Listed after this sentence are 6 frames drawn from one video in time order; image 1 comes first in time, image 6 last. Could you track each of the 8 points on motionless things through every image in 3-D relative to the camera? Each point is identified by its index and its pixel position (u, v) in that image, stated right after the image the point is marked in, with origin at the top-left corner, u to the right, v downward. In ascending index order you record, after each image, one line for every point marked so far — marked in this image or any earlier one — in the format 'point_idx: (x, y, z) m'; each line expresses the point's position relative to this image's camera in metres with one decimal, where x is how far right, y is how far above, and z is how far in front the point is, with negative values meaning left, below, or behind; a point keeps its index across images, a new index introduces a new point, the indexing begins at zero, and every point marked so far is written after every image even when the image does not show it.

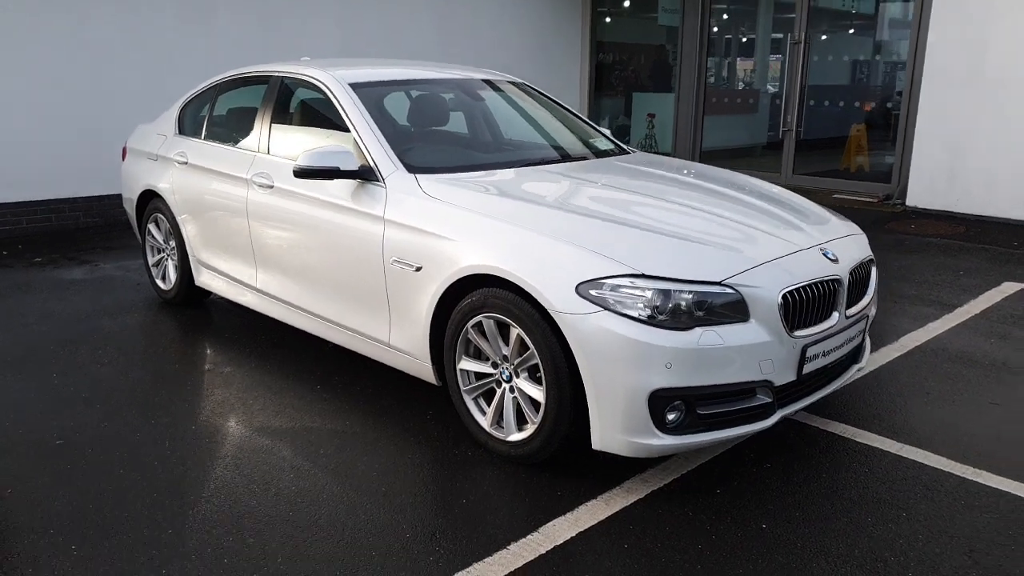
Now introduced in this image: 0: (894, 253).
0: (+3.6, +0.3, +7.3) m
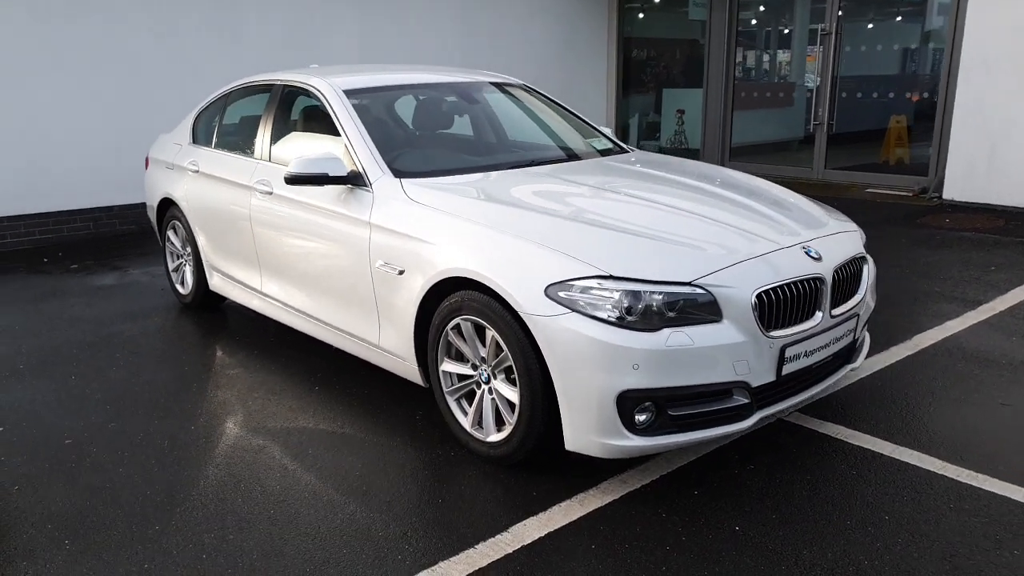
0: (+3.8, +0.4, +7.1) m
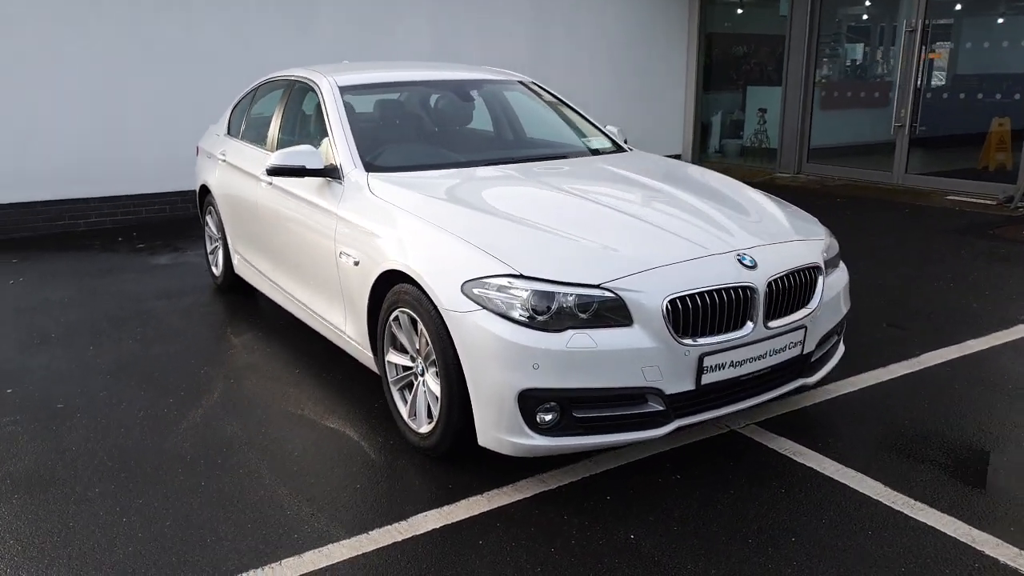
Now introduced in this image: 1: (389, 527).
0: (+4.0, +0.2, +6.6) m
1: (-0.4, -0.9, +2.8) m
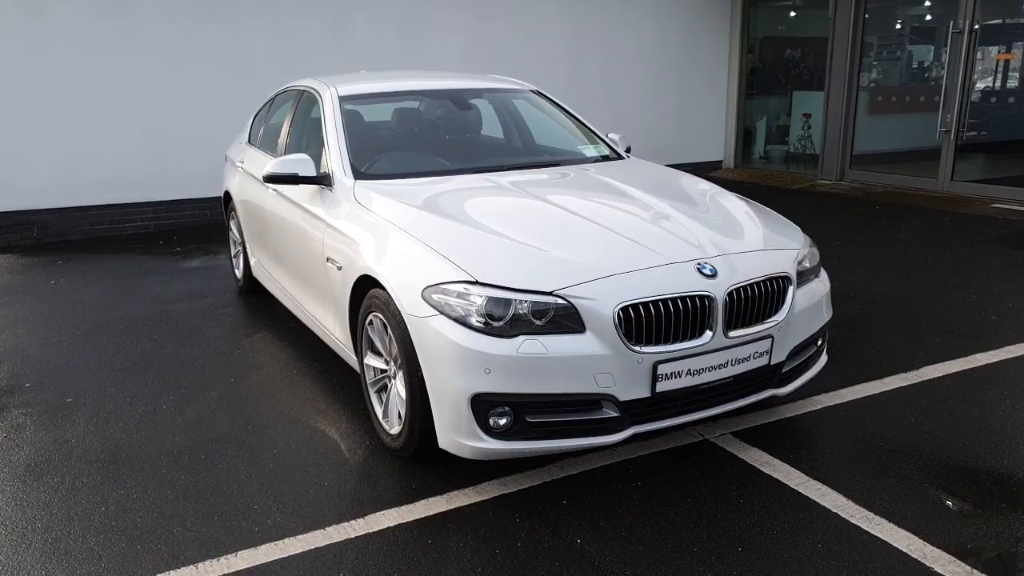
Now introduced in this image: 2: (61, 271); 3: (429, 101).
0: (+4.1, +0.1, +6.4) m
1: (-0.6, -0.9, +2.9) m
2: (-4.3, +0.2, +7.4) m
3: (-0.5, +1.2, +4.8) m
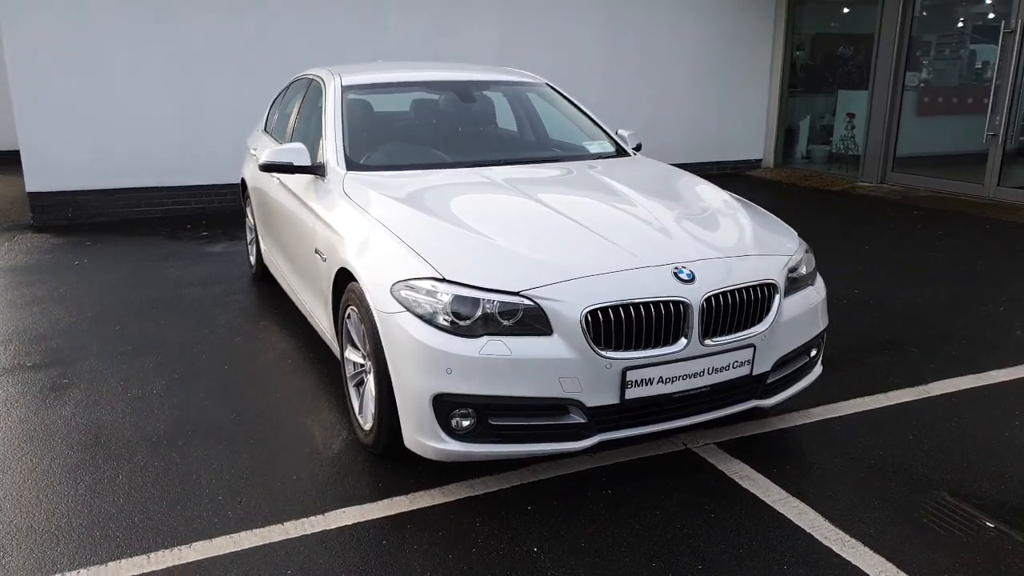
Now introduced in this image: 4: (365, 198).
0: (+4.2, 0.0, +6.1) m
1: (-0.7, -0.8, +2.8) m
2: (-4.1, +0.3, +7.6) m
3: (-0.5, +1.2, +4.7) m
4: (-0.7, +0.4, +3.6) m
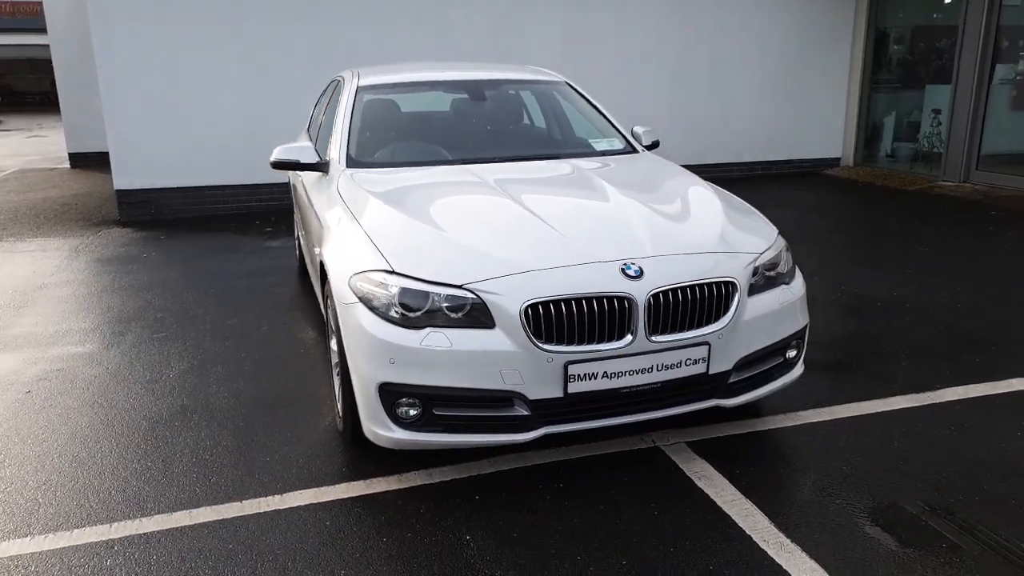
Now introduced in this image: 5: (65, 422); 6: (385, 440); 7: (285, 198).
0: (+4.4, 0.0, +5.6) m
1: (-0.9, -0.8, +3.0) m
2: (-3.7, +0.4, +8.1) m
3: (-0.4, +1.2, +4.9) m
4: (-0.7, +0.5, +3.7) m
5: (-2.1, -0.6, +3.8) m
6: (-0.5, -0.6, +2.9) m
7: (-2.9, +1.1, +9.7) m
